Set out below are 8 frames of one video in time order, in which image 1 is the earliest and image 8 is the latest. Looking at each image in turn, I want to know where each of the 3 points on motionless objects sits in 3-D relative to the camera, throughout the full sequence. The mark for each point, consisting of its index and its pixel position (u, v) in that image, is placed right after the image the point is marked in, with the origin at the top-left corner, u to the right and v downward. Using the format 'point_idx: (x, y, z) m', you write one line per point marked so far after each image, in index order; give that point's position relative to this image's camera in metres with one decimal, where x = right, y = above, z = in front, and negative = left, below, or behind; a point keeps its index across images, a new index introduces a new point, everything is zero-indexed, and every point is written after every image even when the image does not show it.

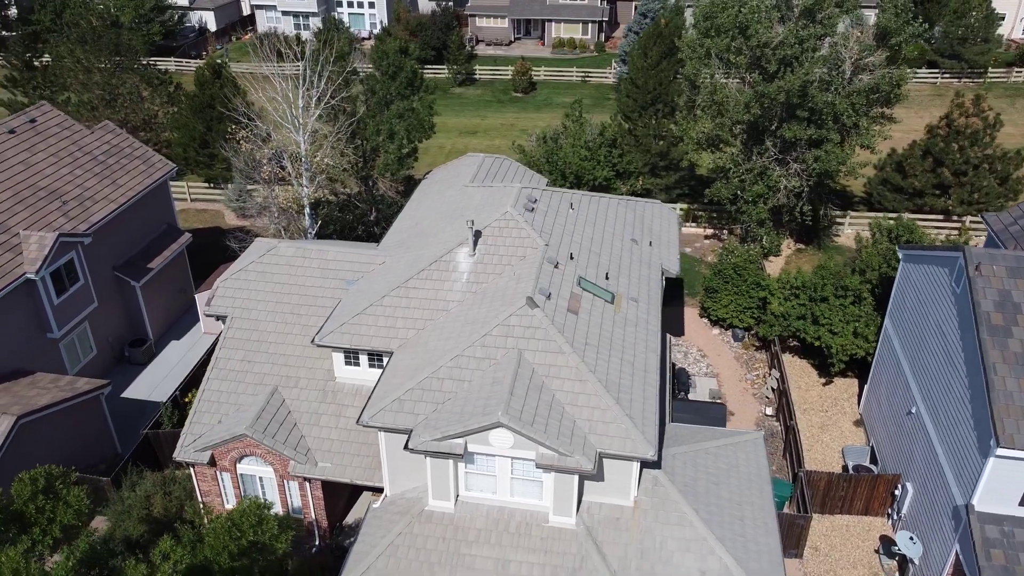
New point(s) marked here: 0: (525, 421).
0: (+0.3, -2.6, +16.2) m
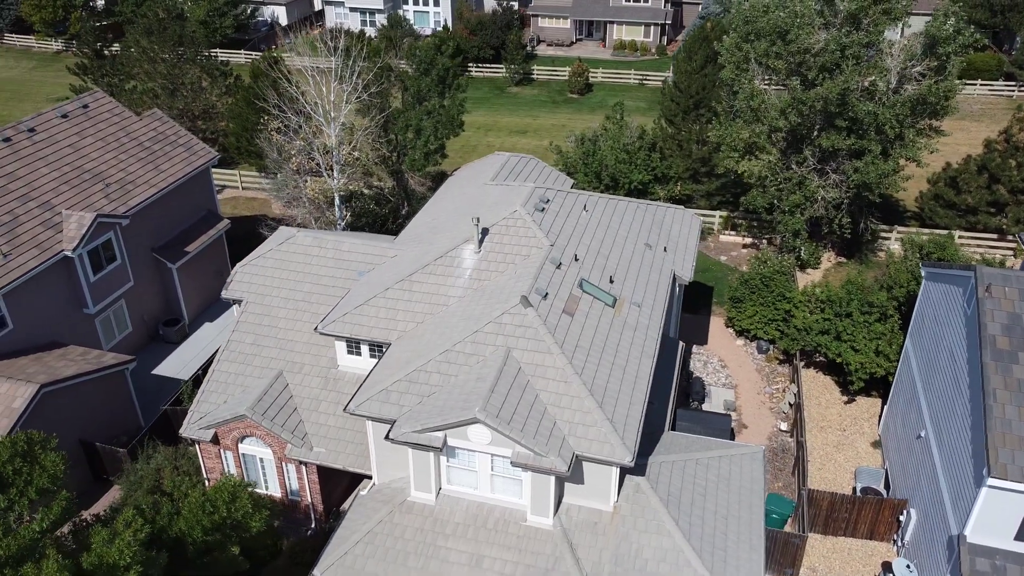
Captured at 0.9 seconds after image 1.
0: (-0.1, -2.6, +16.3) m
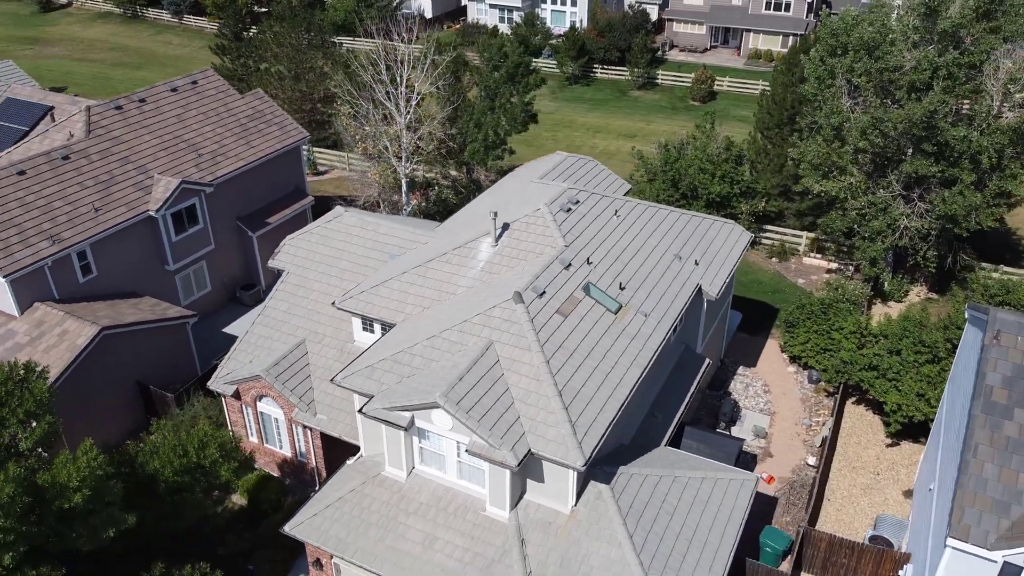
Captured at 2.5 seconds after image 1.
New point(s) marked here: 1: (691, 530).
0: (-1.0, -2.4, +16.7) m
1: (+3.9, -5.2, +17.6) m
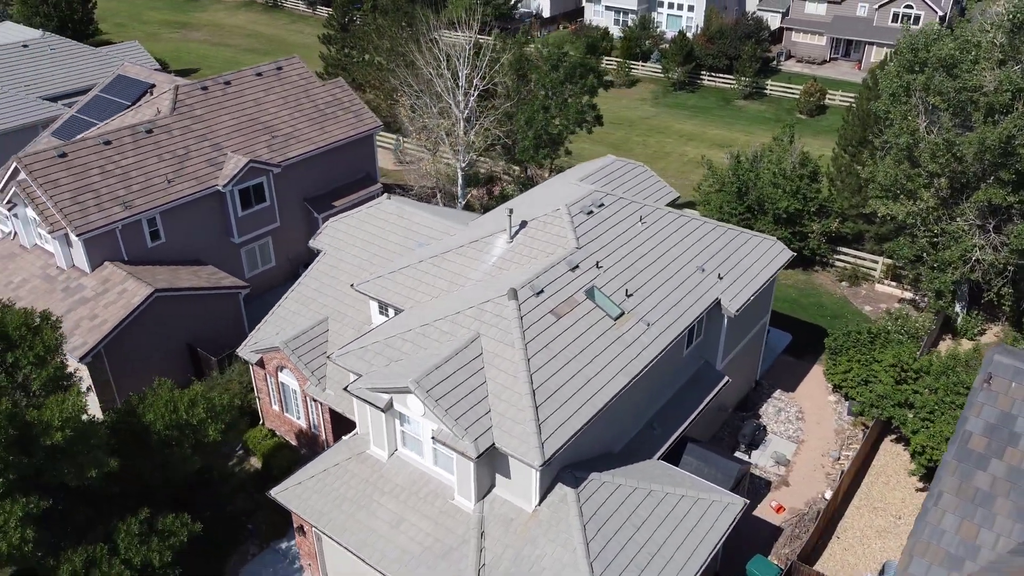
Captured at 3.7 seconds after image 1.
0: (-1.6, -2.2, +17.0) m
1: (+3.0, -5.4, +17.2) m
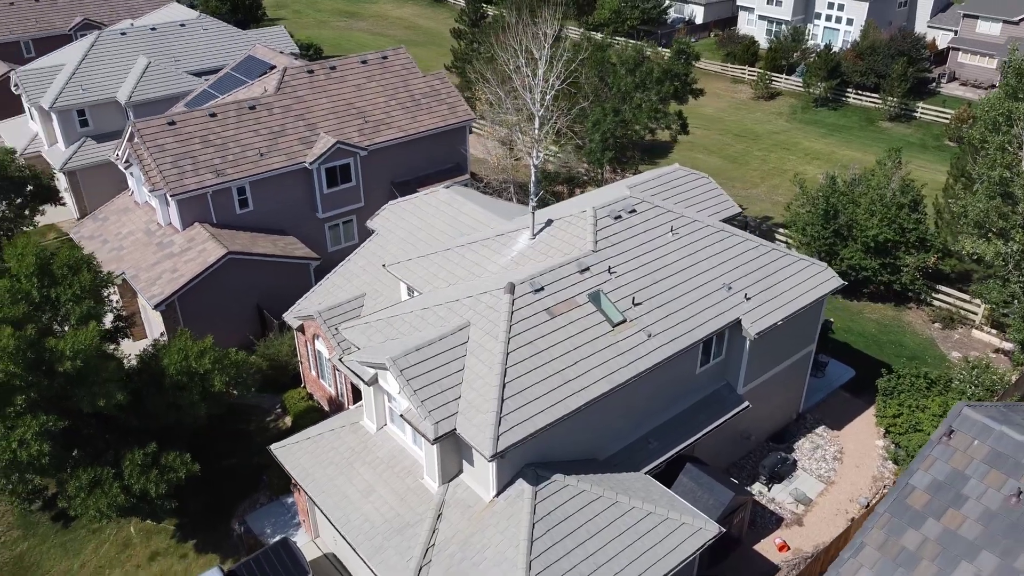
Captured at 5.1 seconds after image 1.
0: (-2.2, -1.9, +17.6) m
1: (+2.0, -5.6, +16.9) m
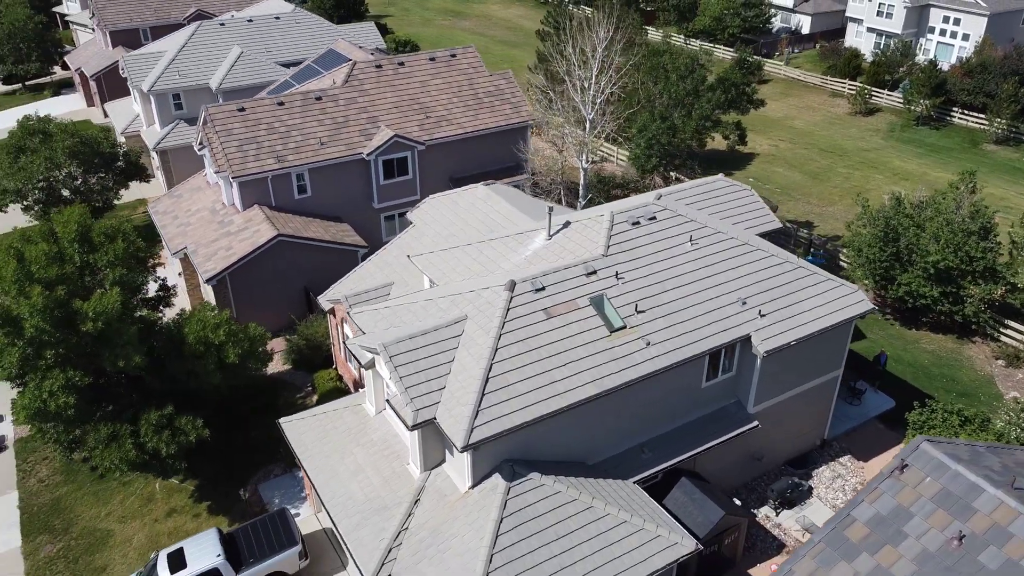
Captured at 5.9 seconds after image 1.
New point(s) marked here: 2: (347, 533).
0: (-2.6, -1.6, +18.1) m
1: (+1.2, -5.6, +16.9) m
2: (-3.6, -5.4, +18.0) m
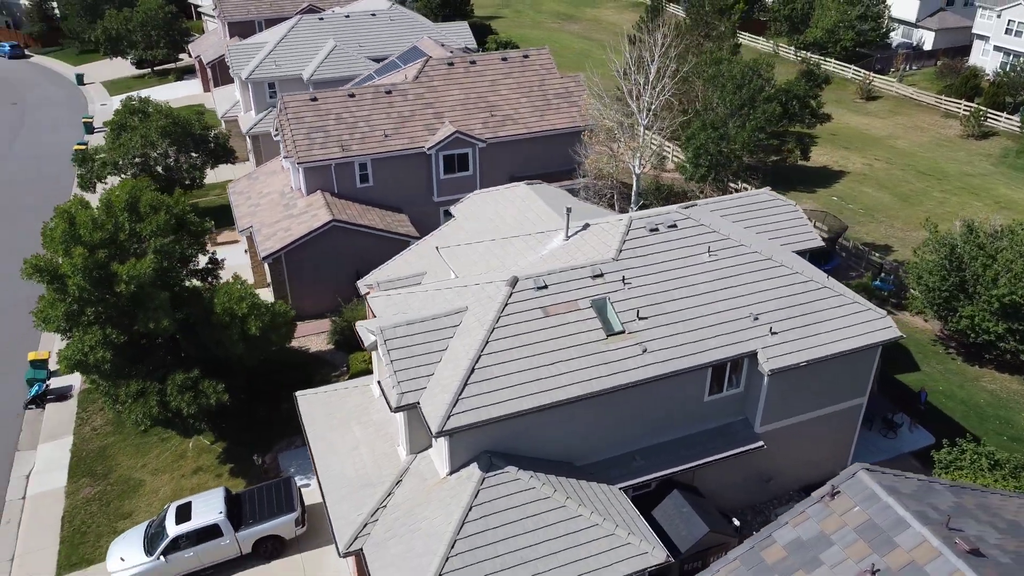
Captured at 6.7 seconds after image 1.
0: (-2.8, -1.3, +18.8) m
1: (+0.5, -5.6, +17.0) m
2: (-4.2, -5.0, +18.8) m
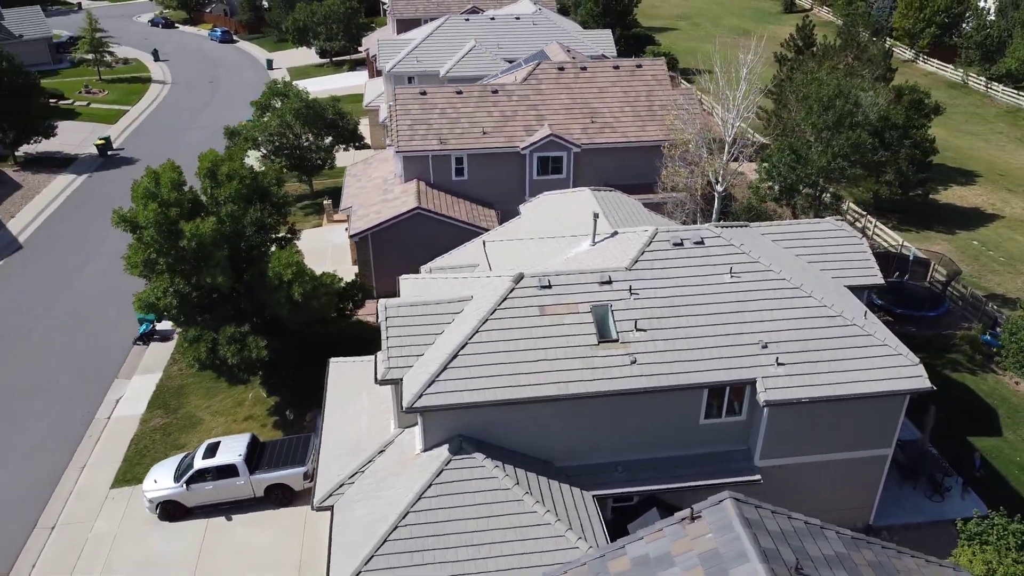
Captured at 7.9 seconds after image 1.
0: (-3.0, -0.8, +19.9) m
1: (-0.7, -5.4, +17.5) m
2: (-4.8, -4.3, +20.2) m
